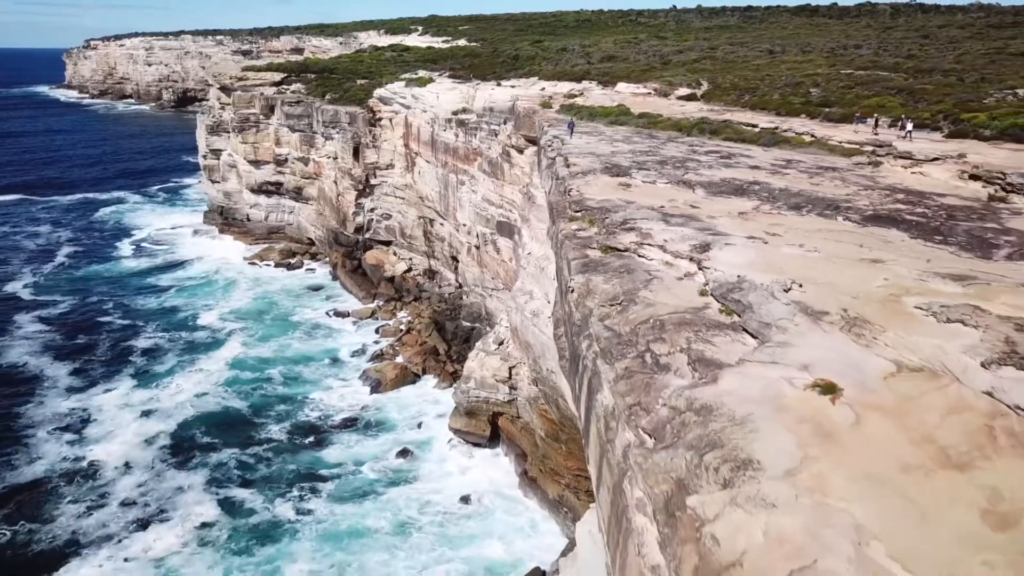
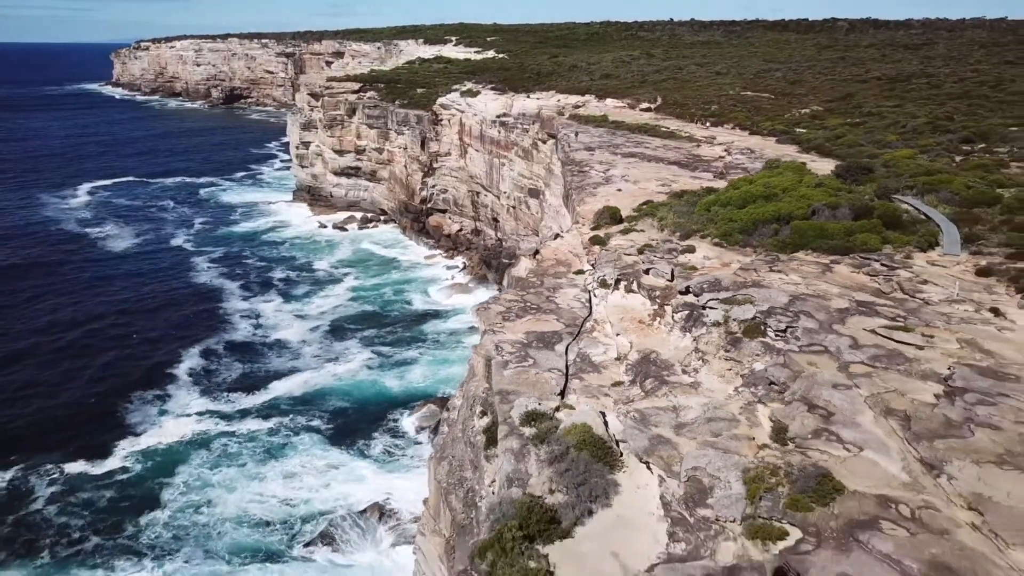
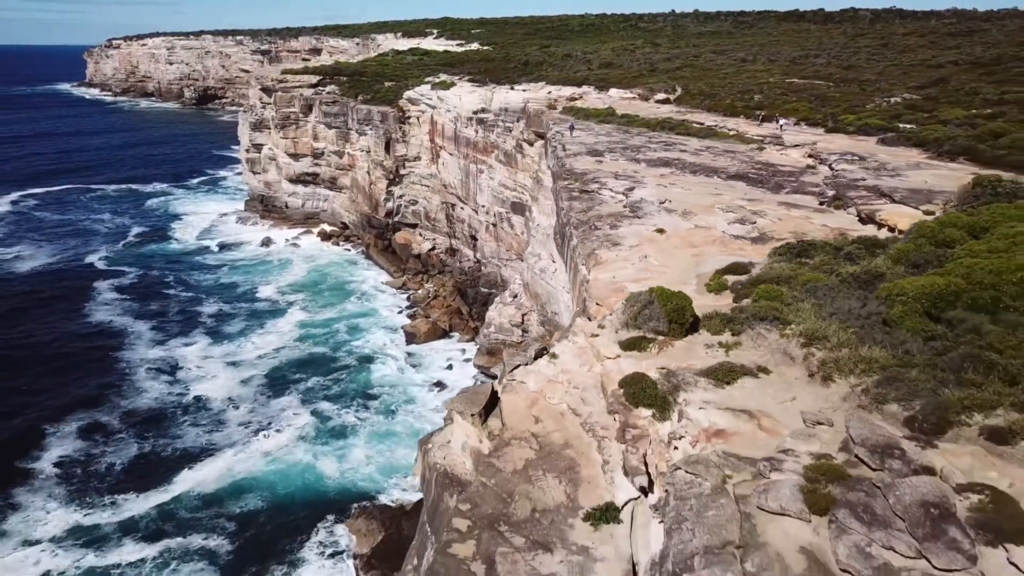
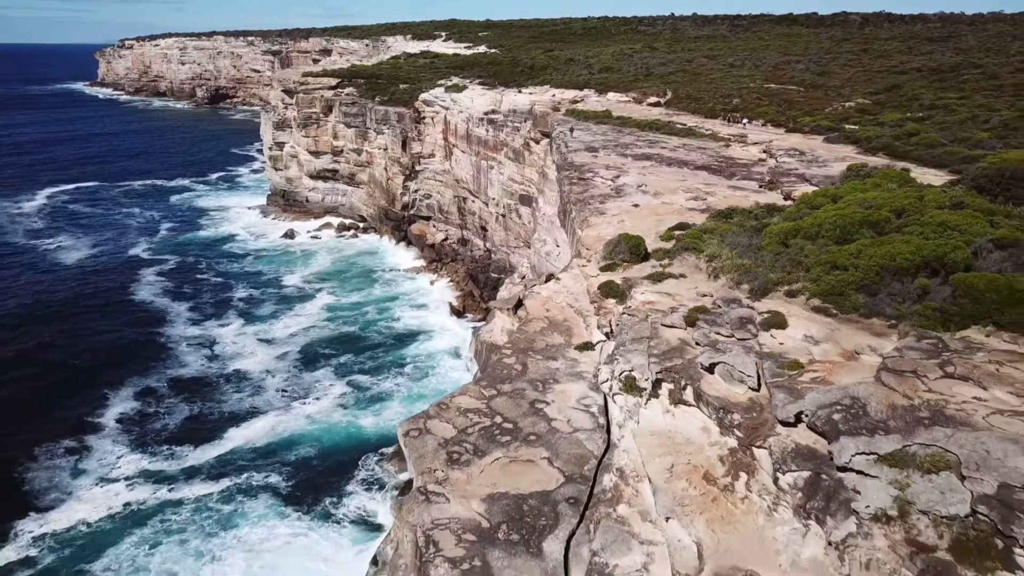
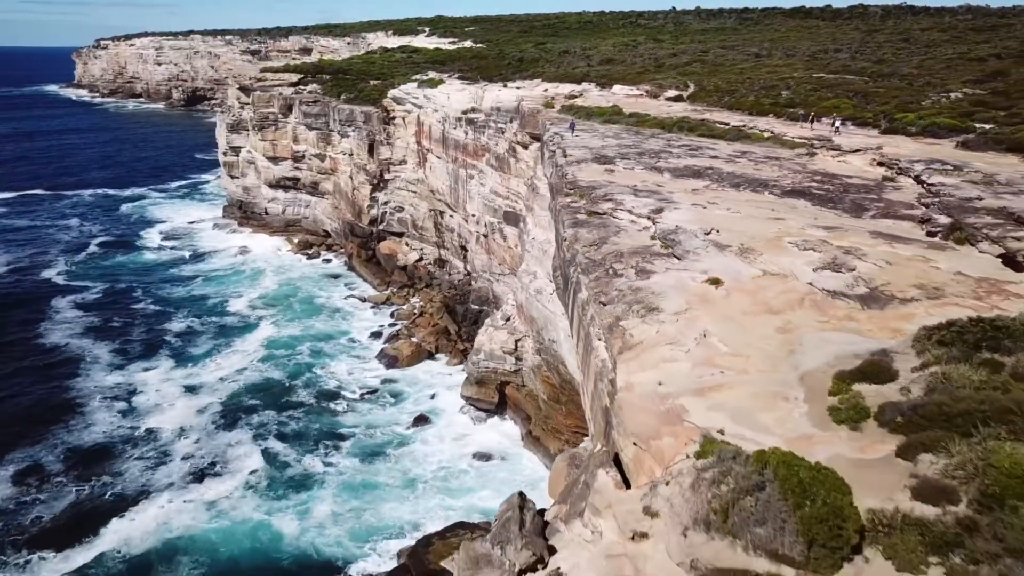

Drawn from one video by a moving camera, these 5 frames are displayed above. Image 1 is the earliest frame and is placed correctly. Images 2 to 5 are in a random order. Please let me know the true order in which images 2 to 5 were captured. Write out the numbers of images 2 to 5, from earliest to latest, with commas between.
5, 3, 4, 2
